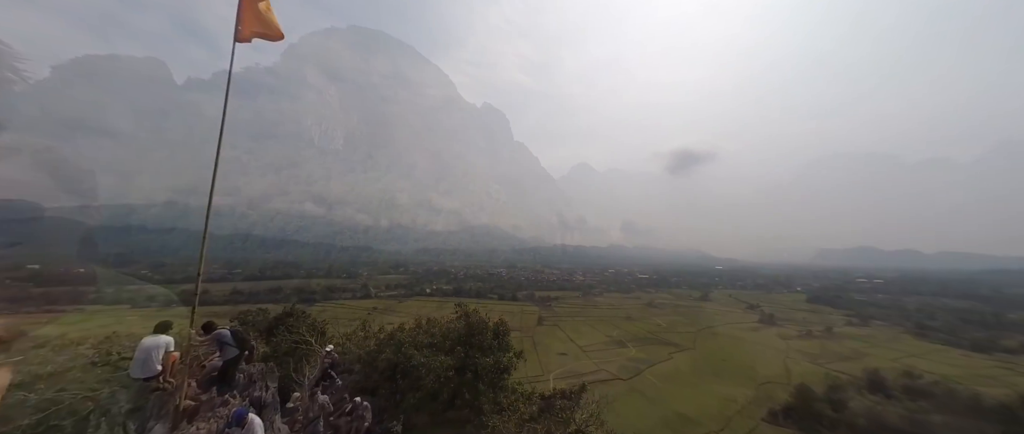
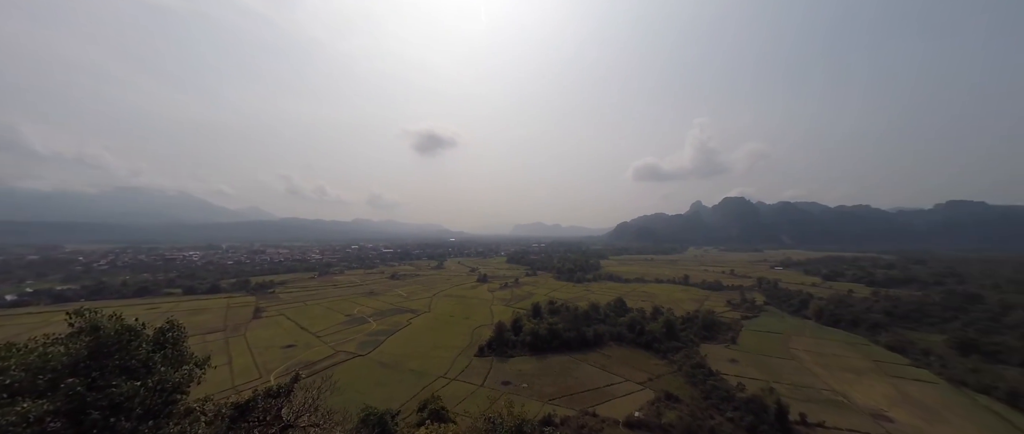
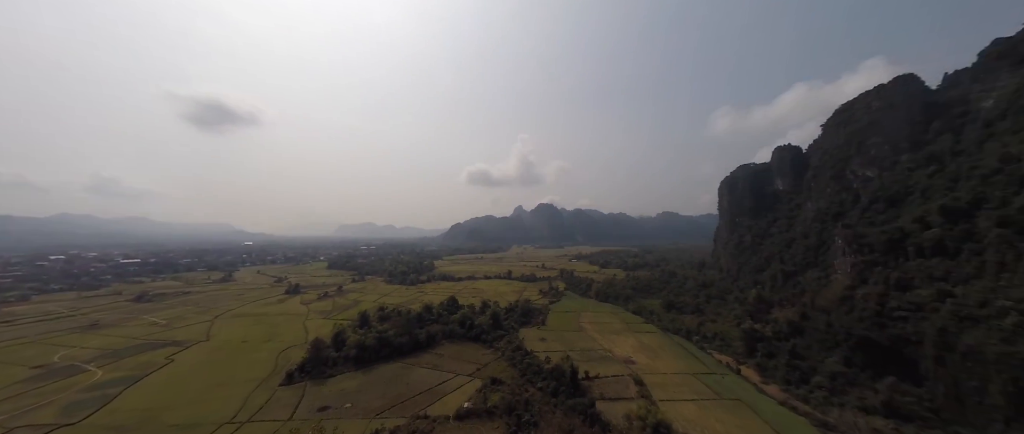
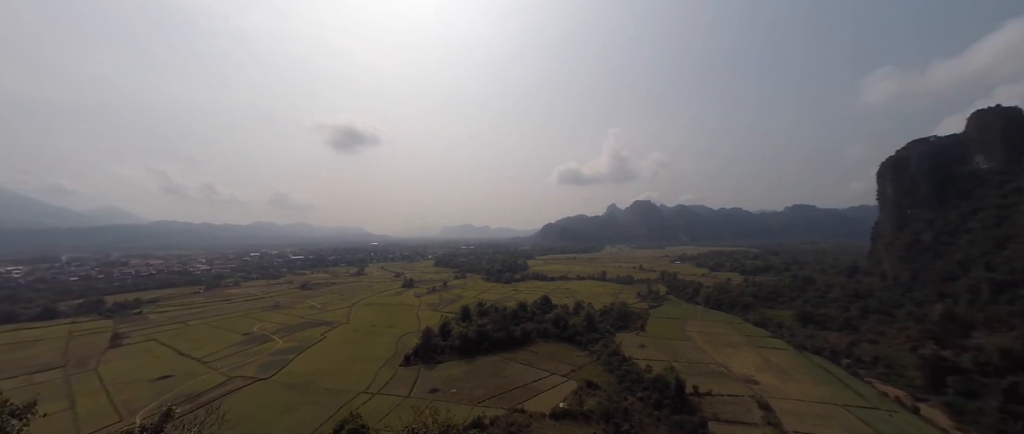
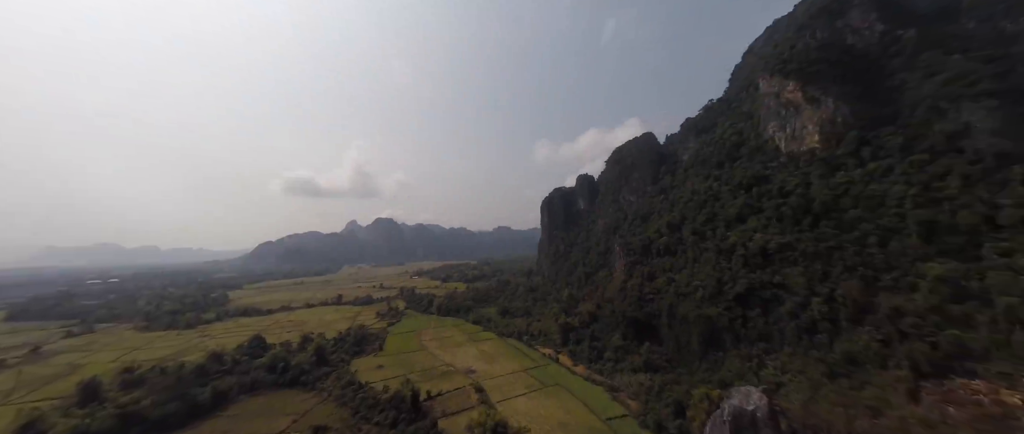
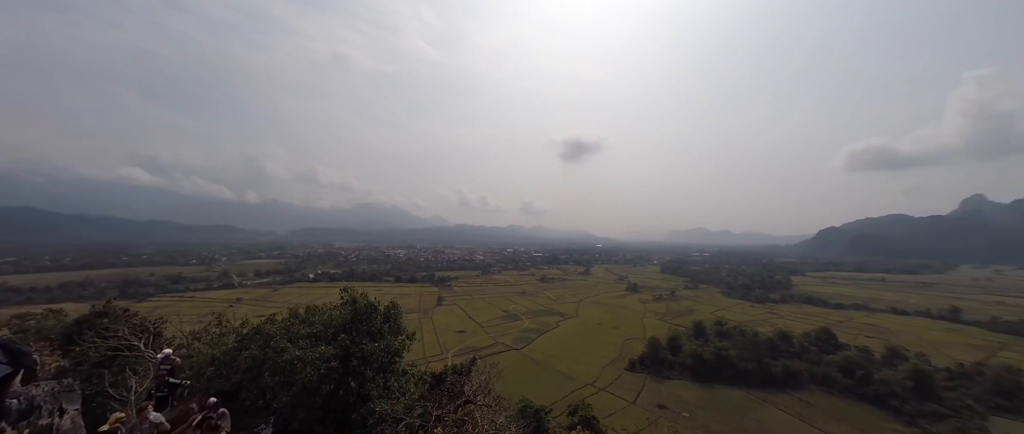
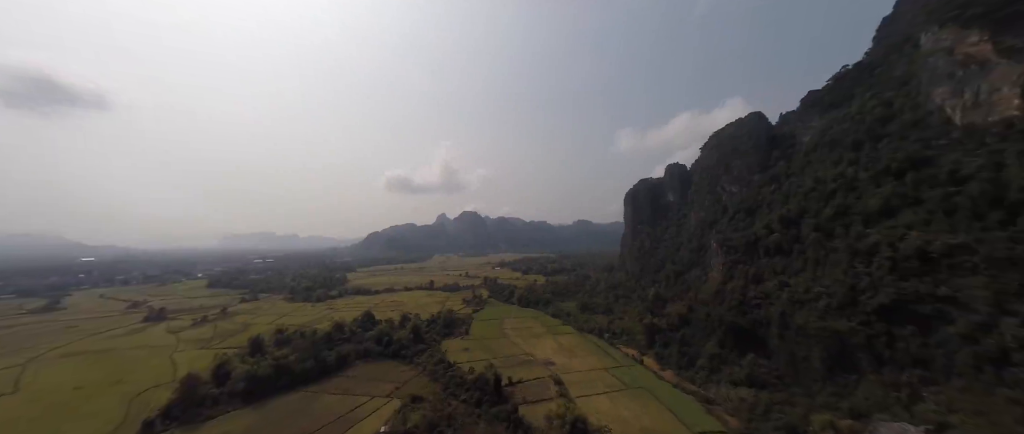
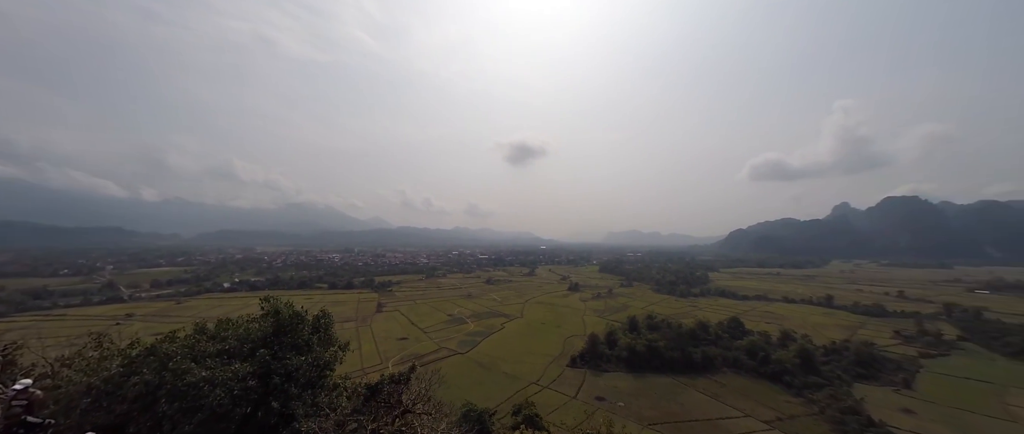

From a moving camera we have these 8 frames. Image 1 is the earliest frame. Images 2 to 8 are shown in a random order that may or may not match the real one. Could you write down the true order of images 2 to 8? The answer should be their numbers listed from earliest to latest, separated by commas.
6, 8, 2, 4, 3, 7, 5
